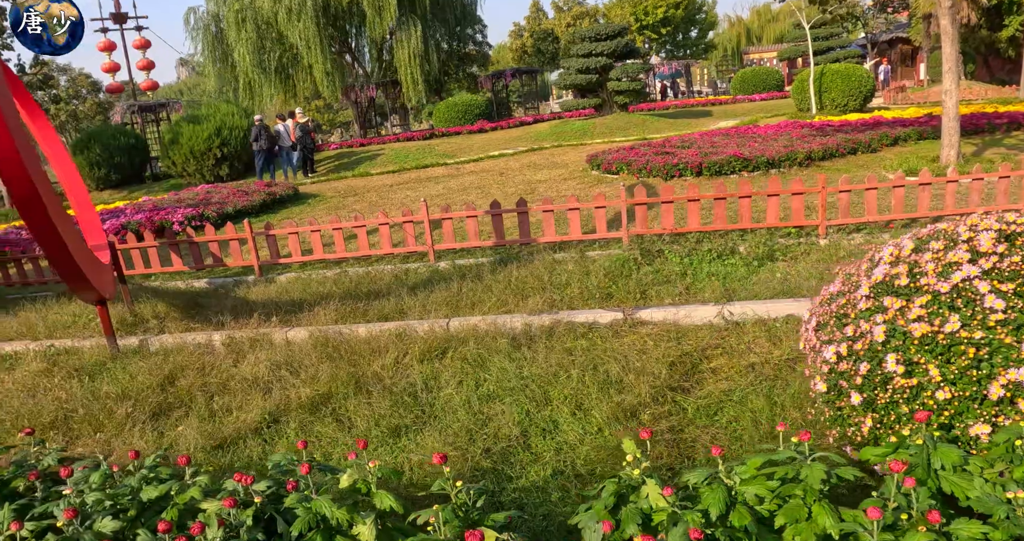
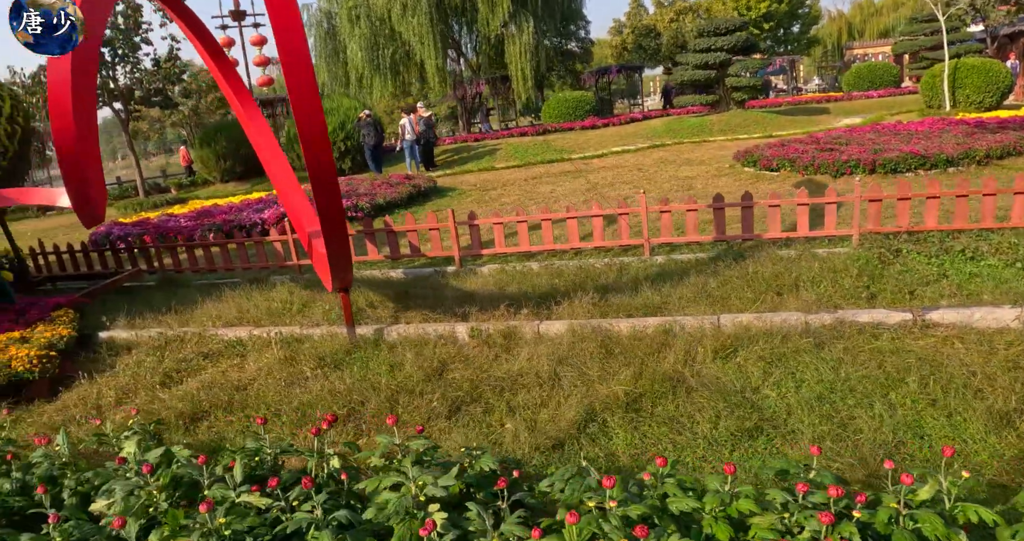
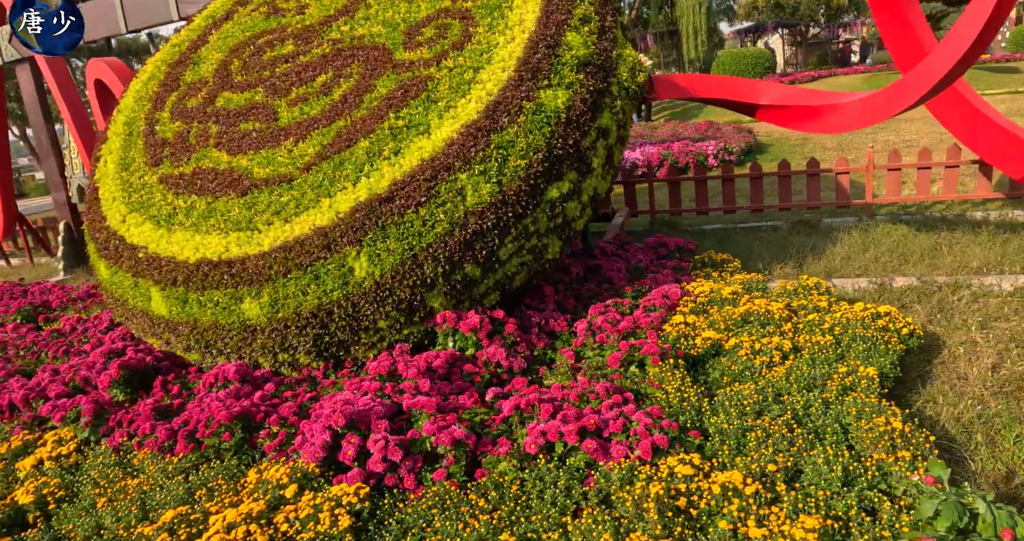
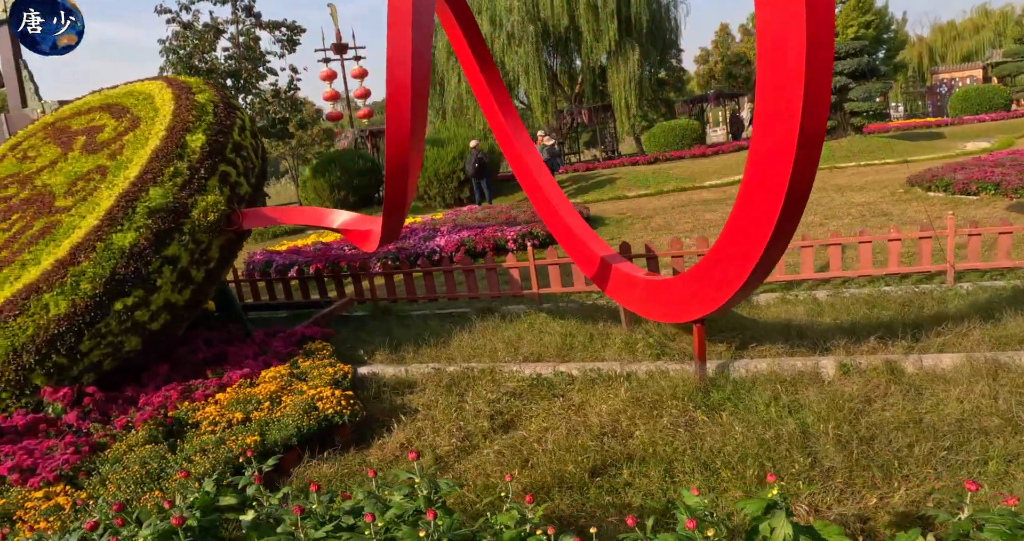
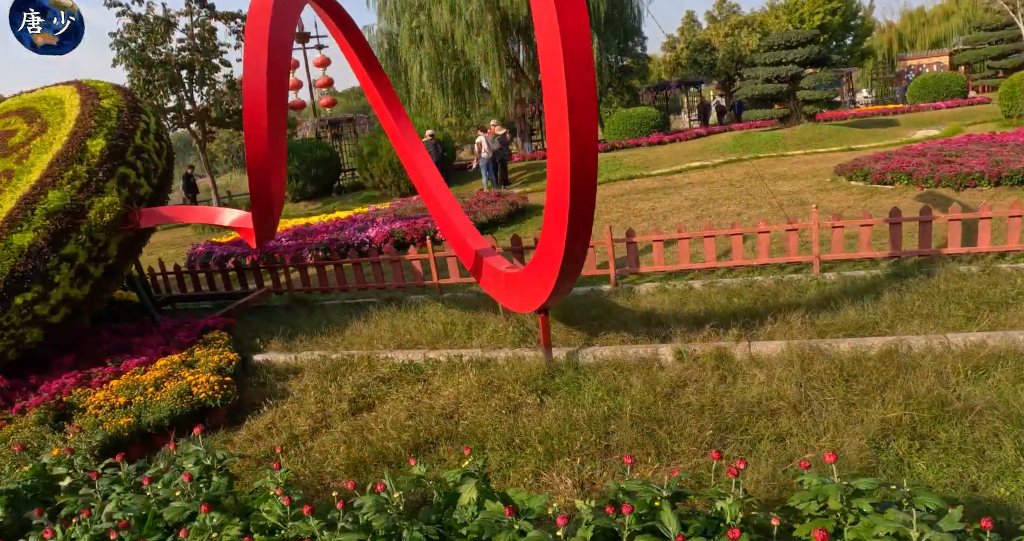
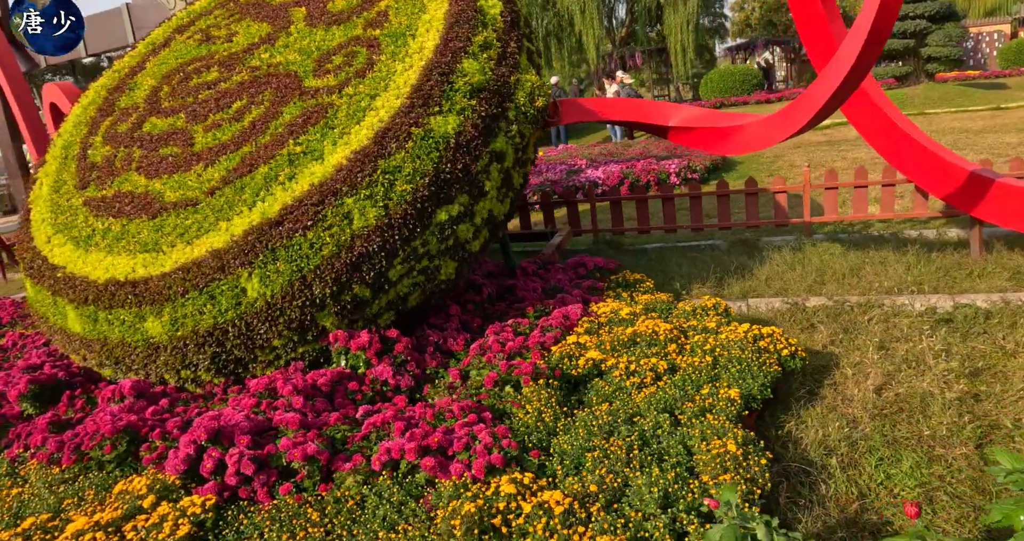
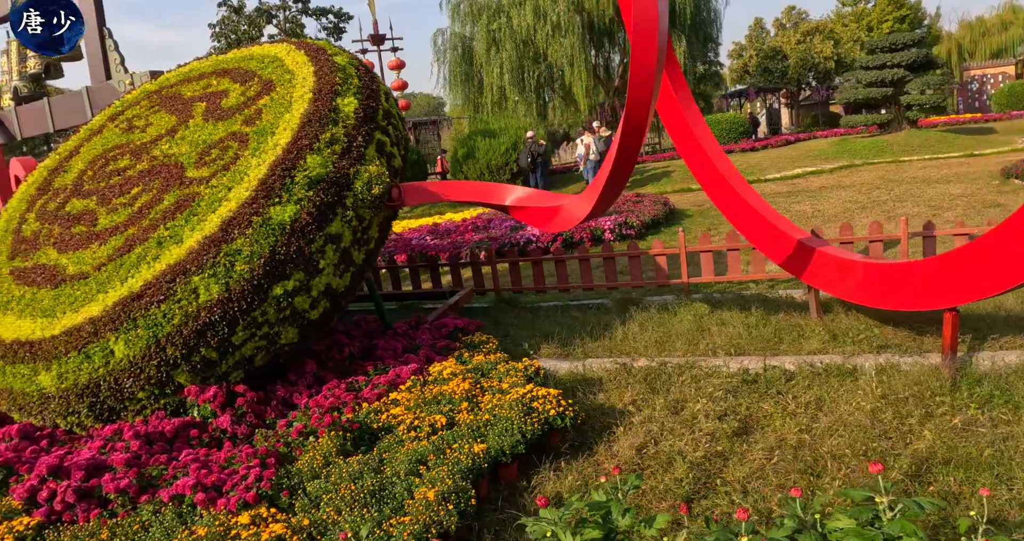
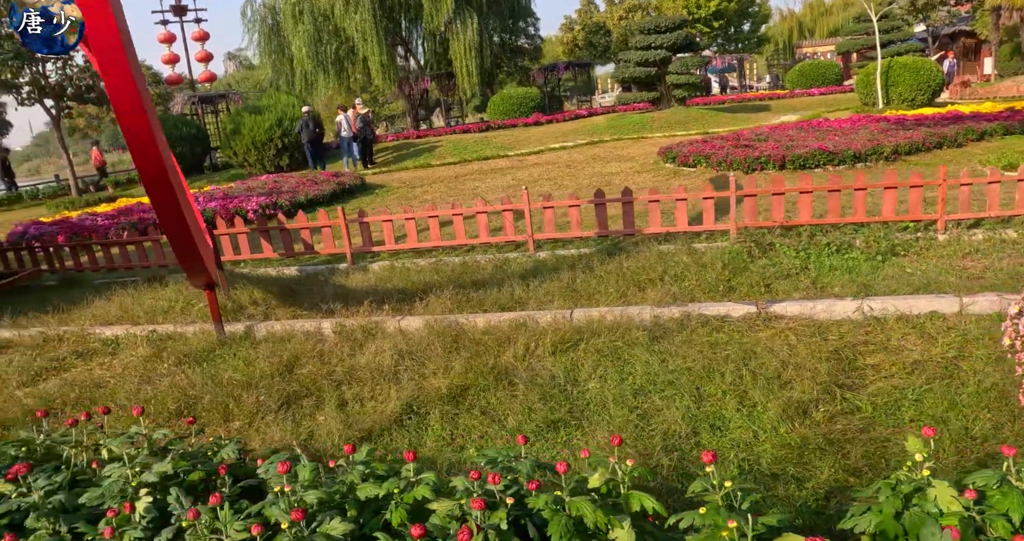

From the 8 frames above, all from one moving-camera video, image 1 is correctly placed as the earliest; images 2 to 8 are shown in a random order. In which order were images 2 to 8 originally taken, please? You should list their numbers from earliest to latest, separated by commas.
8, 2, 5, 4, 7, 6, 3
